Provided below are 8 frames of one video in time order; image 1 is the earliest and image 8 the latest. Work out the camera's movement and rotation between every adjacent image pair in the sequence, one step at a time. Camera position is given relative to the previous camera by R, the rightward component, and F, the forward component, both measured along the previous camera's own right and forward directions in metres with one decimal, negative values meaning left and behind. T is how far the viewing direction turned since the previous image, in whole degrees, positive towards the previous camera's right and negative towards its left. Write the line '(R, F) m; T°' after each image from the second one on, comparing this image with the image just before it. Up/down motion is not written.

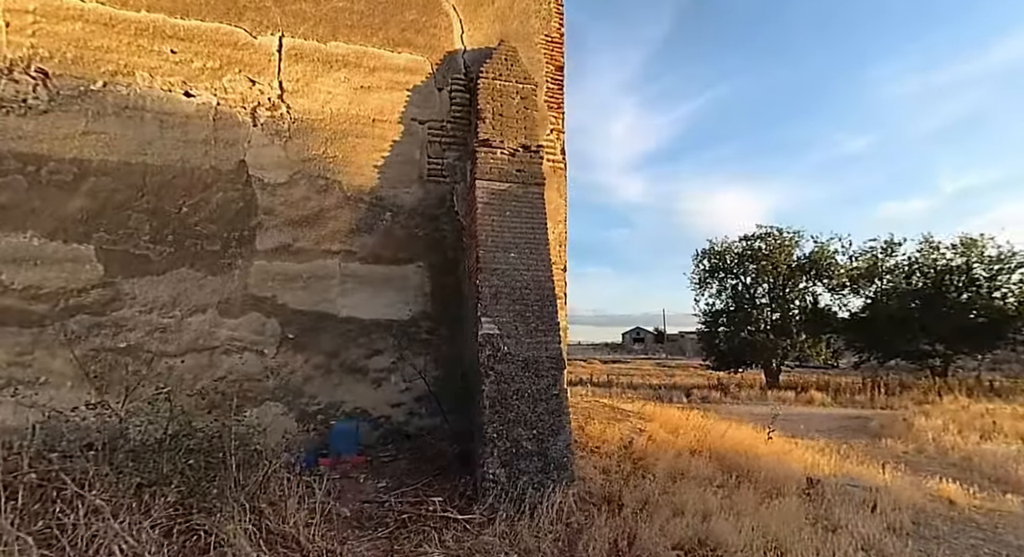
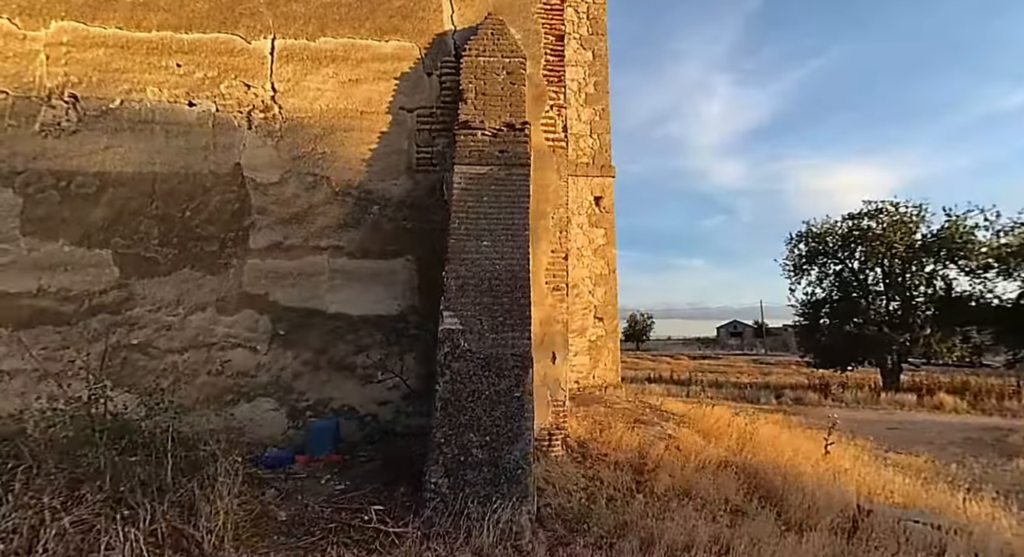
(+1.0, +0.5) m; -12°
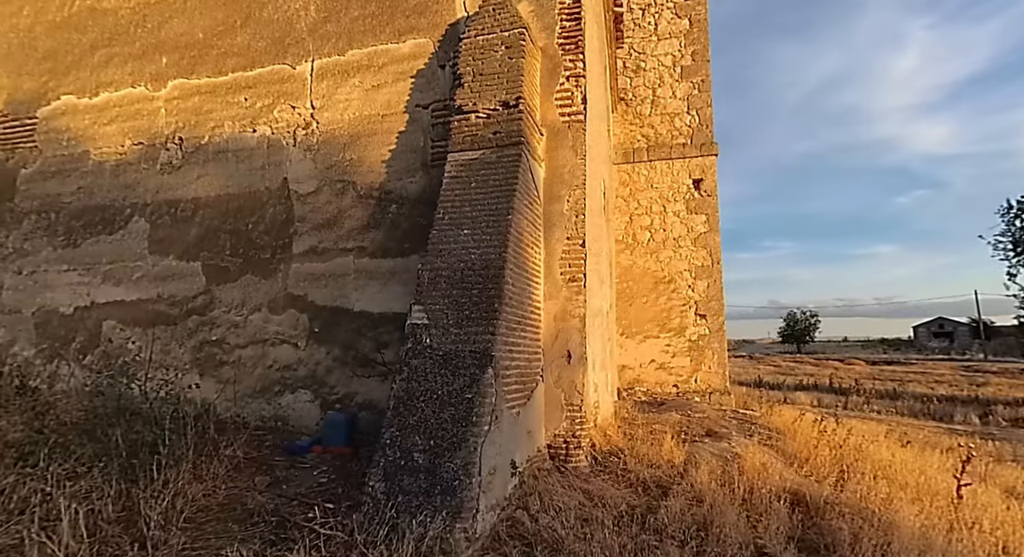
(+1.3, +0.6) m; -20°
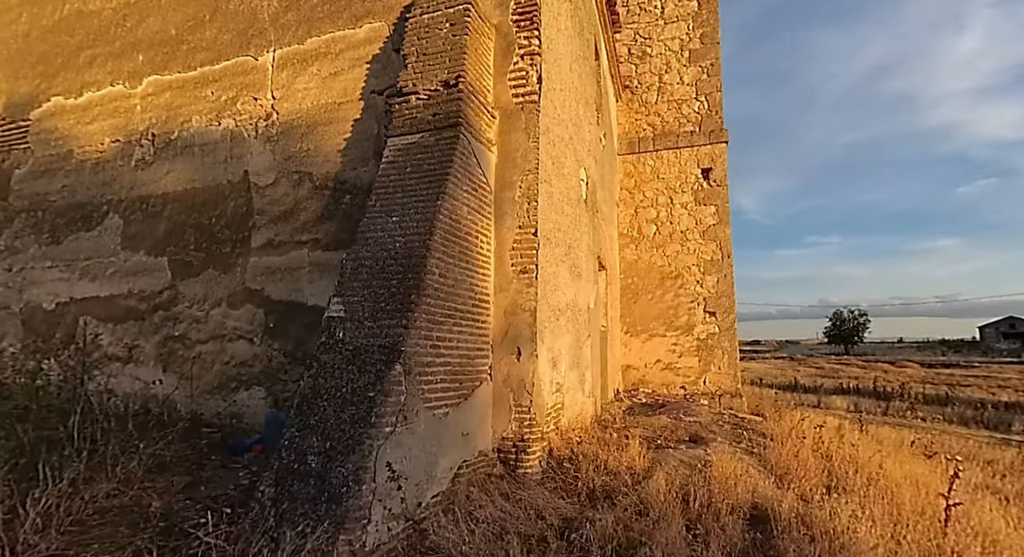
(+0.7, +0.3) m; -4°
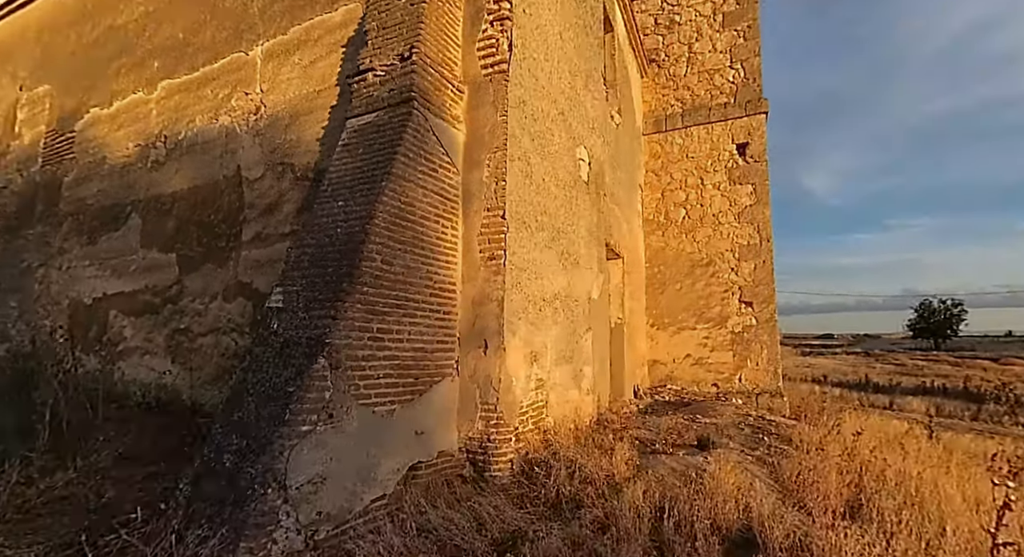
(+0.6, +0.3) m; -7°
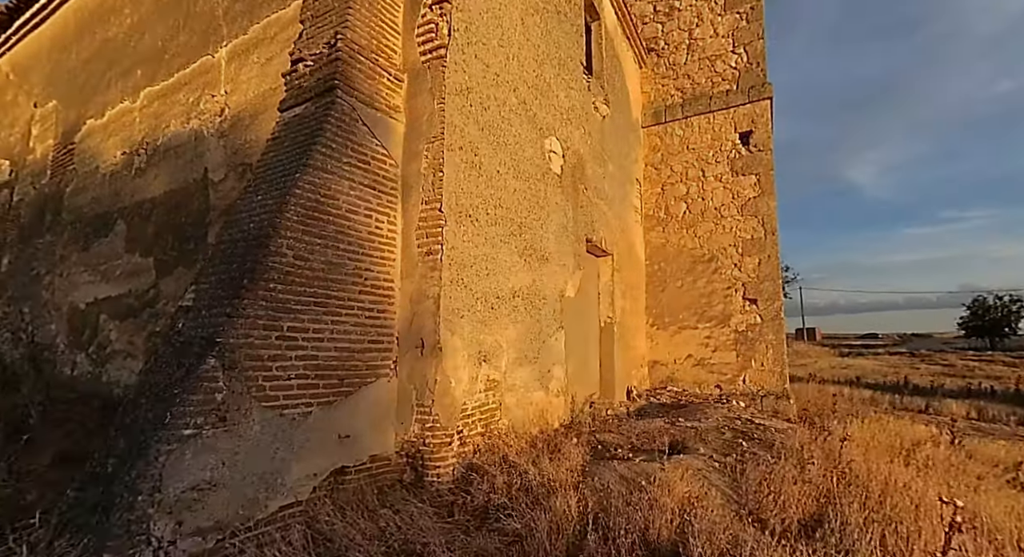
(+0.6, +0.2) m; -4°
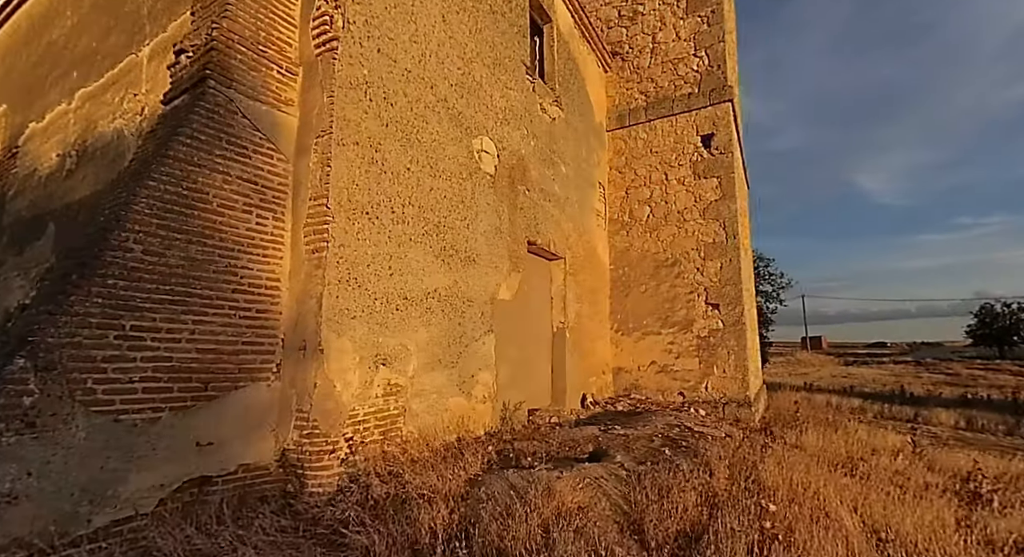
(+0.7, +0.1) m; -1°
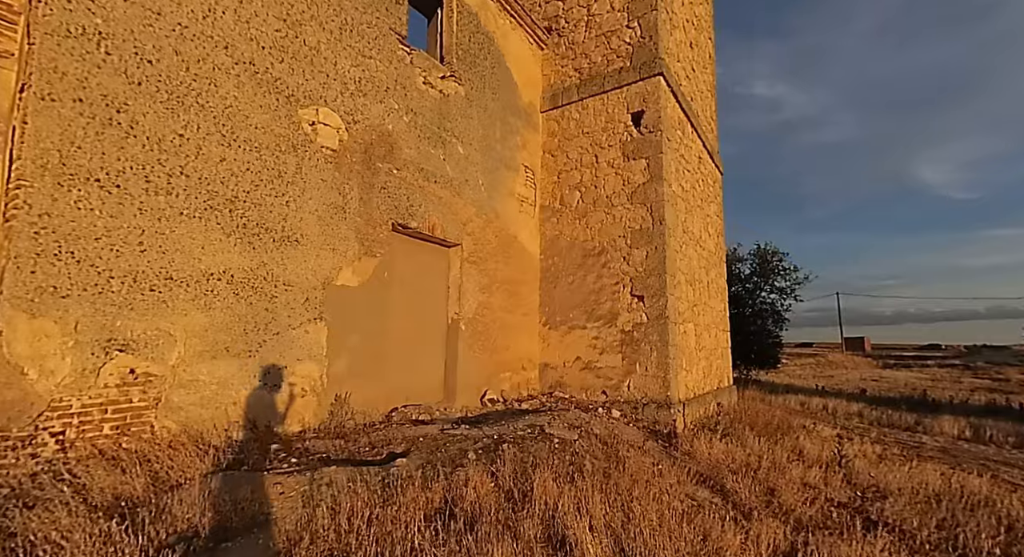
(+1.7, +0.5) m; -4°
